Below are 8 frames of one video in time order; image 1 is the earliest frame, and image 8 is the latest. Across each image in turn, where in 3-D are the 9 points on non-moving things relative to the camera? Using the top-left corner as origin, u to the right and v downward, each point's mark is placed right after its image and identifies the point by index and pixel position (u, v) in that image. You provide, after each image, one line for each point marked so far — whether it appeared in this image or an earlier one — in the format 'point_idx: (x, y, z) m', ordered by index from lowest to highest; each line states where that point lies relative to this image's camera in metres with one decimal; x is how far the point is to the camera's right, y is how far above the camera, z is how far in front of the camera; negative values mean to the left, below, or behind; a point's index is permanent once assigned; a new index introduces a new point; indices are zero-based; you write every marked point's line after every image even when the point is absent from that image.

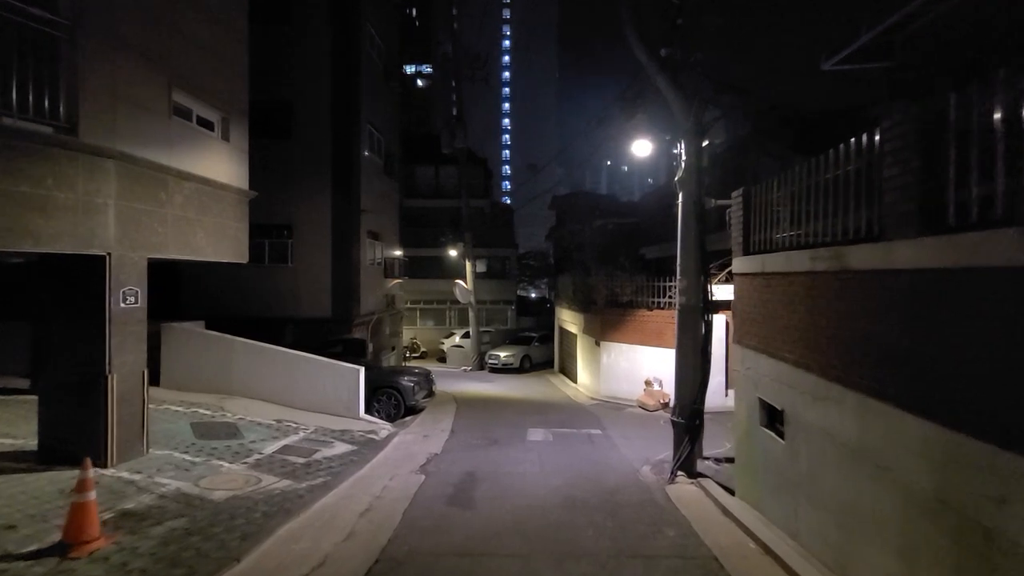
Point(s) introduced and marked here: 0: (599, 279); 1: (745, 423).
0: (+3.5, +0.4, +19.5) m
1: (+3.4, -2.0, +7.1) m
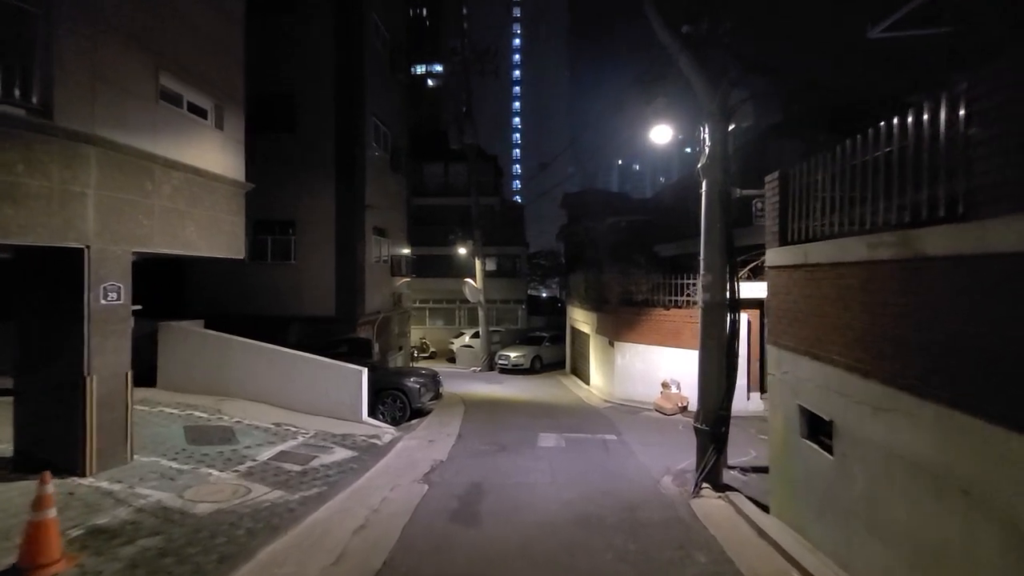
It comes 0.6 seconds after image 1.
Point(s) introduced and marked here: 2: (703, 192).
0: (+3.9, +0.5, +18.7) m
1: (+3.5, -1.9, +6.4) m
2: (+3.5, +1.8, +9.0) m
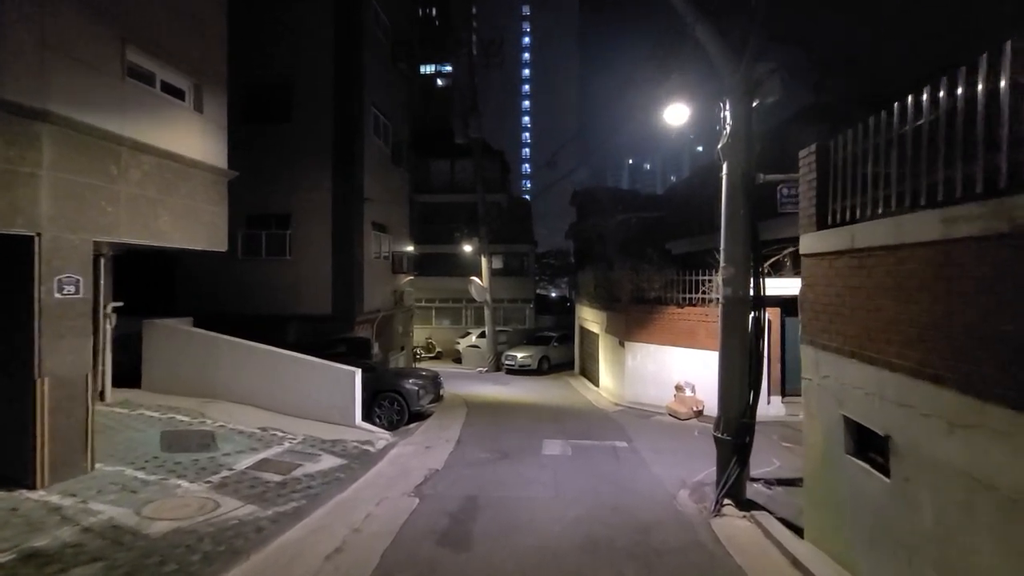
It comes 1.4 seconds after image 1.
0: (+4.1, +0.6, +17.9) m
1: (+3.5, -1.8, +5.5) m
2: (+3.5, +1.9, +8.1) m
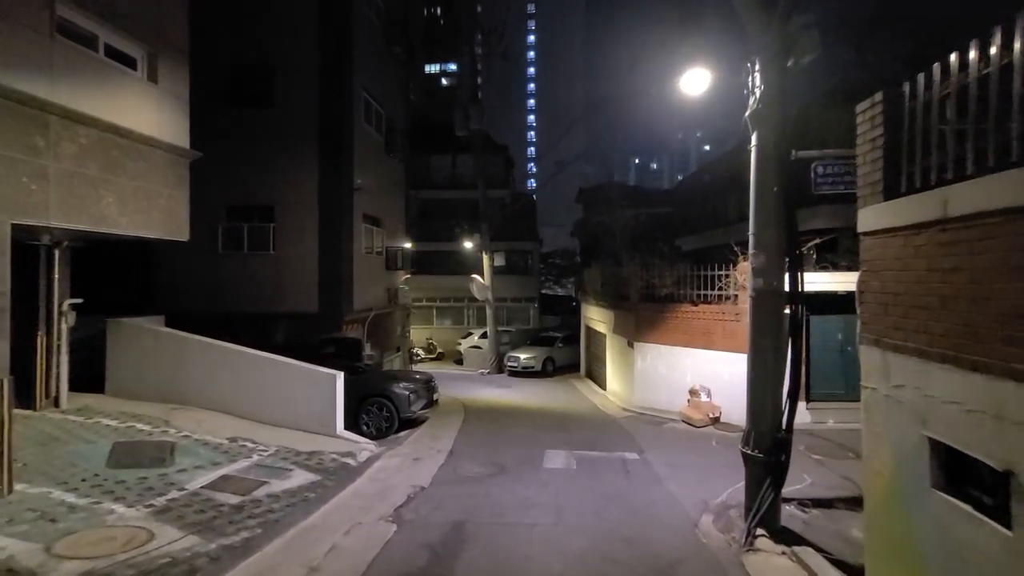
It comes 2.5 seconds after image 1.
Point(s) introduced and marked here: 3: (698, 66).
0: (+4.1, +0.7, +16.7) m
1: (+3.3, -1.7, +4.3) m
2: (+3.4, +2.0, +6.9) m
3: (+2.9, +3.5, +7.7) m
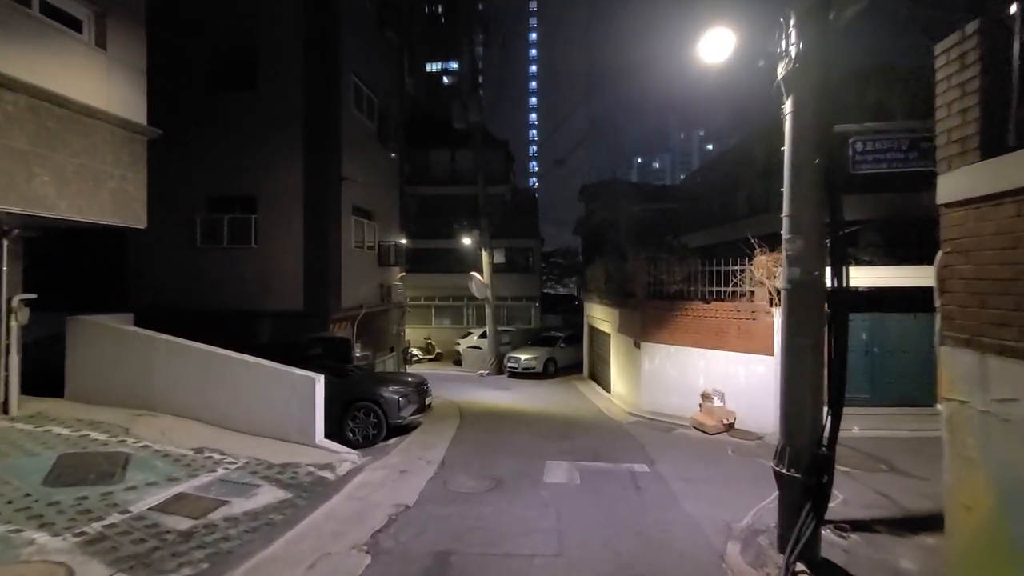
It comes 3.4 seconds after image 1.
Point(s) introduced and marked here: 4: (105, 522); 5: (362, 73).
0: (+4.1, +0.8, +15.7) m
1: (+3.3, -1.6, +3.4) m
2: (+3.3, +2.1, +6.0) m
3: (+2.9, +3.6, +6.7) m
4: (-4.8, -2.8, +5.8) m
5: (-4.7, +6.8, +15.5) m
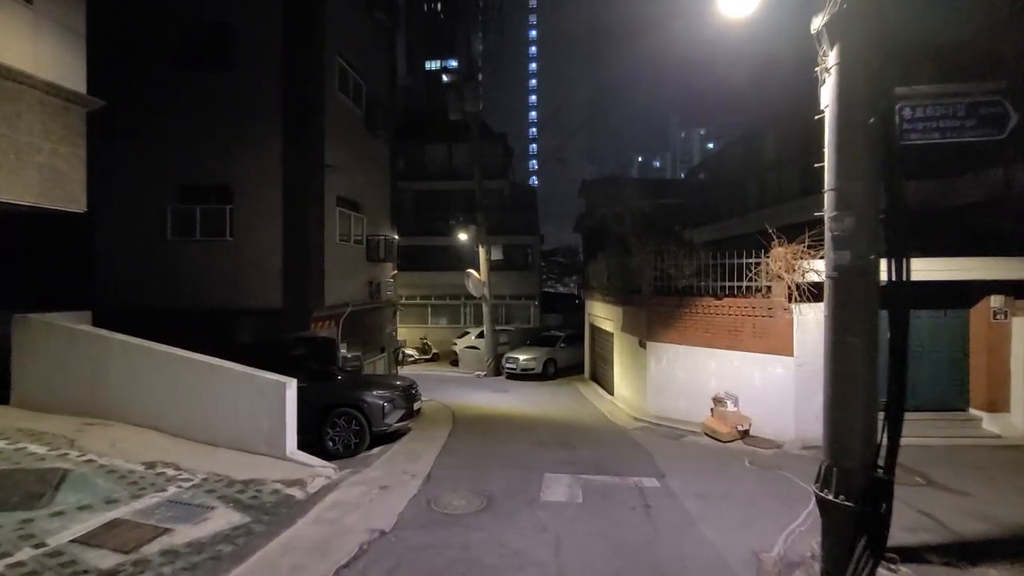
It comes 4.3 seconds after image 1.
0: (+4.0, +0.9, +14.7) m
1: (+3.2, -1.4, +2.4) m
2: (+3.2, +2.2, +5.0) m
3: (+2.8, +3.7, +5.8) m
4: (-4.9, -2.7, +4.8) m
5: (-4.9, +6.9, +14.5) m
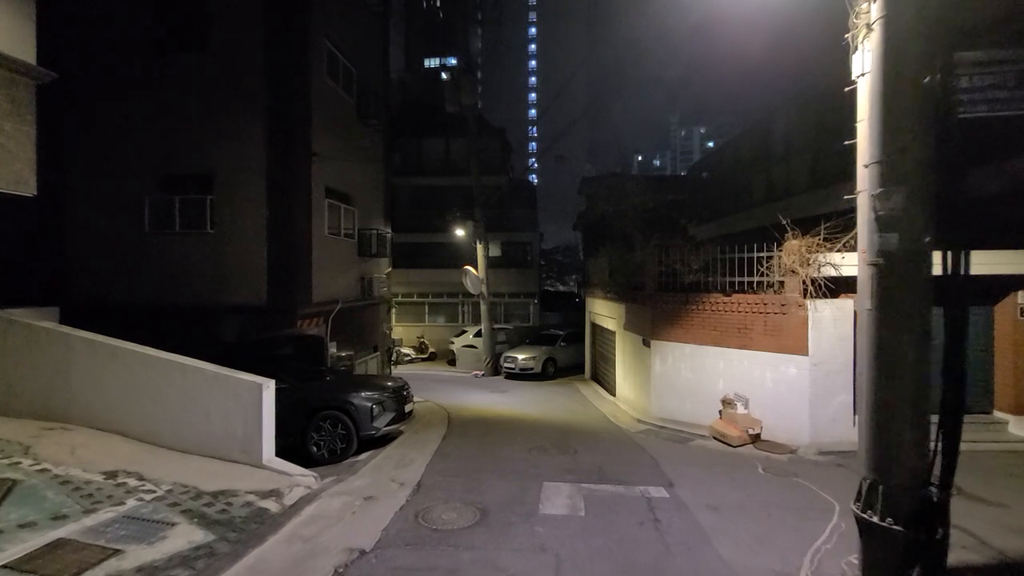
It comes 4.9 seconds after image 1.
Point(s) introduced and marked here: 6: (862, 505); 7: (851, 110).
0: (+3.9, +1.0, +14.1) m
1: (+3.1, -1.3, +1.7) m
2: (+3.2, +2.3, +4.3) m
3: (+2.7, +3.8, +5.1) m
4: (-4.9, -2.6, +4.1) m
5: (-4.9, +7.0, +13.9) m
6: (+3.0, -1.8, +4.0) m
7: (+9.2, +4.8, +13.4) m
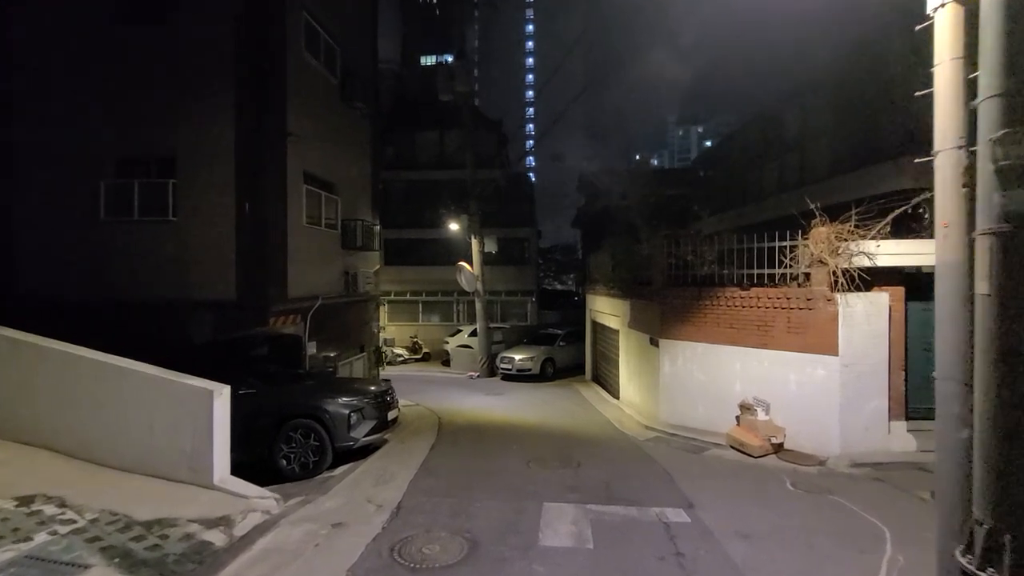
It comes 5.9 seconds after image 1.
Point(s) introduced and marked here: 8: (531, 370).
0: (+3.8, +1.1, +13.0) m
1: (+3.1, -1.2, +0.6) m
2: (+3.1, +2.4, +3.2) m
3: (+2.6, +4.0, +4.0) m
4: (-5.0, -2.4, +3.0) m
5: (-5.0, +7.1, +12.7) m
6: (+2.9, -1.7, +3.0) m
7: (+9.1, +5.0, +12.3) m
8: (+0.8, -3.3, +19.9) m
